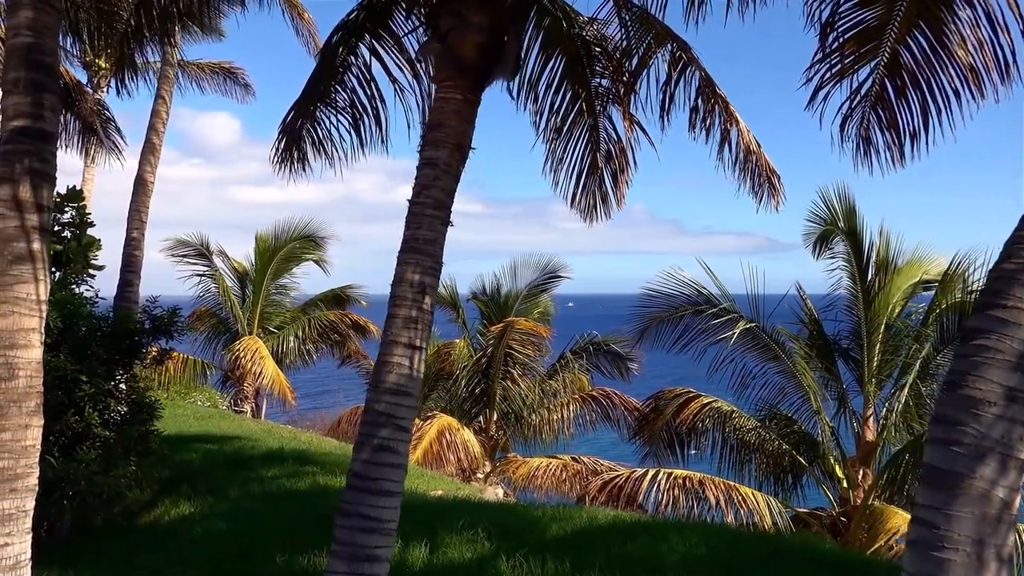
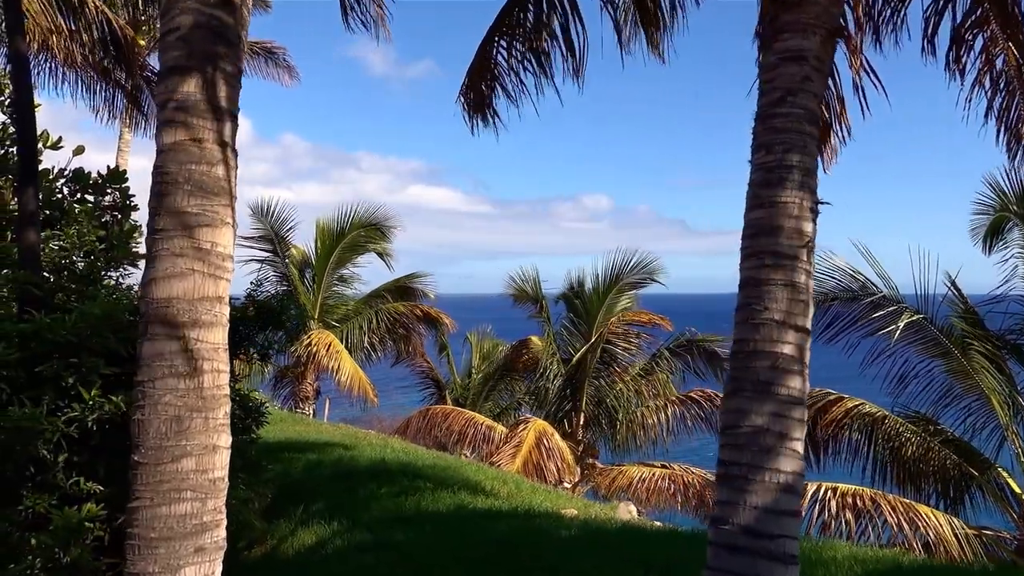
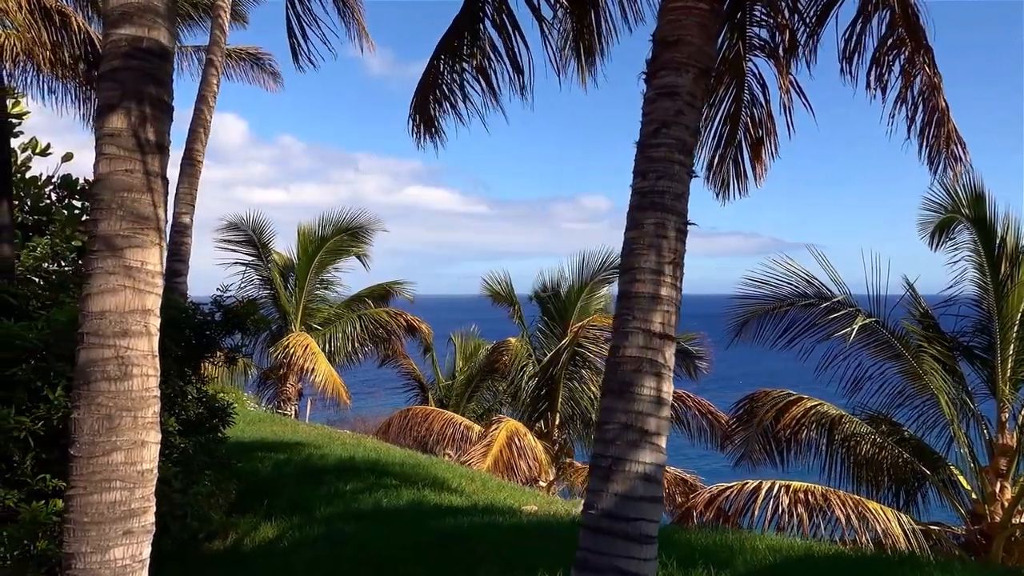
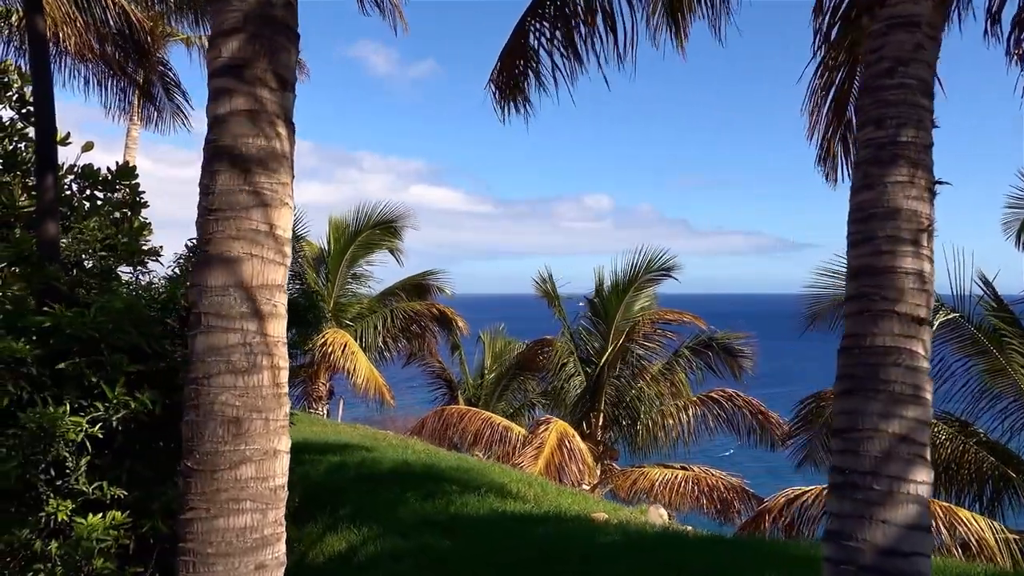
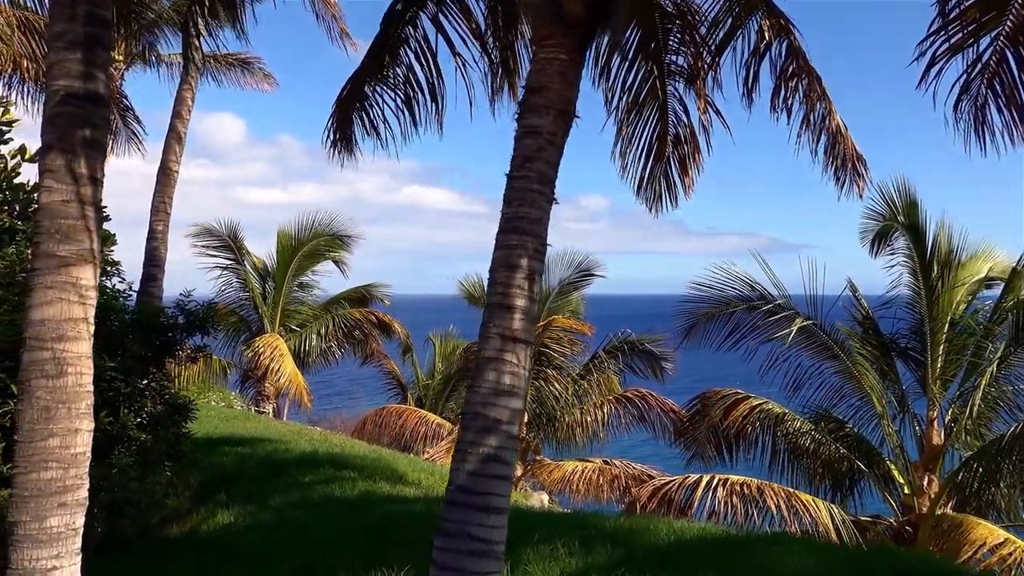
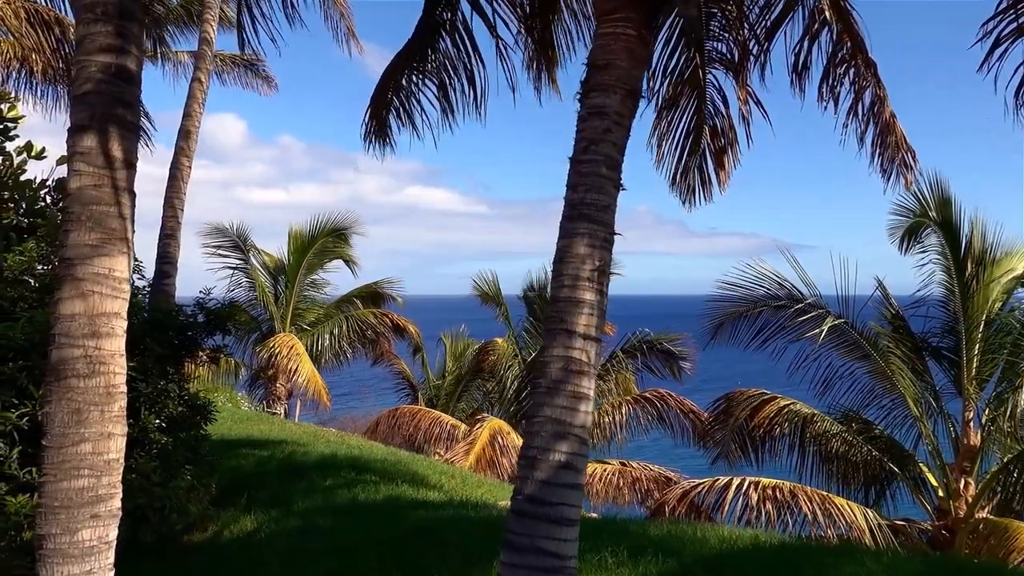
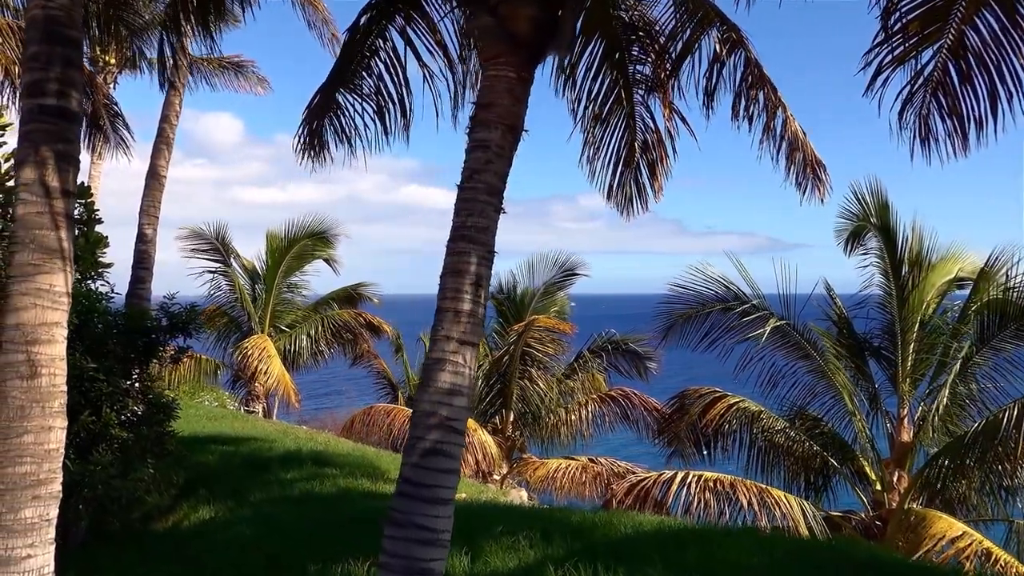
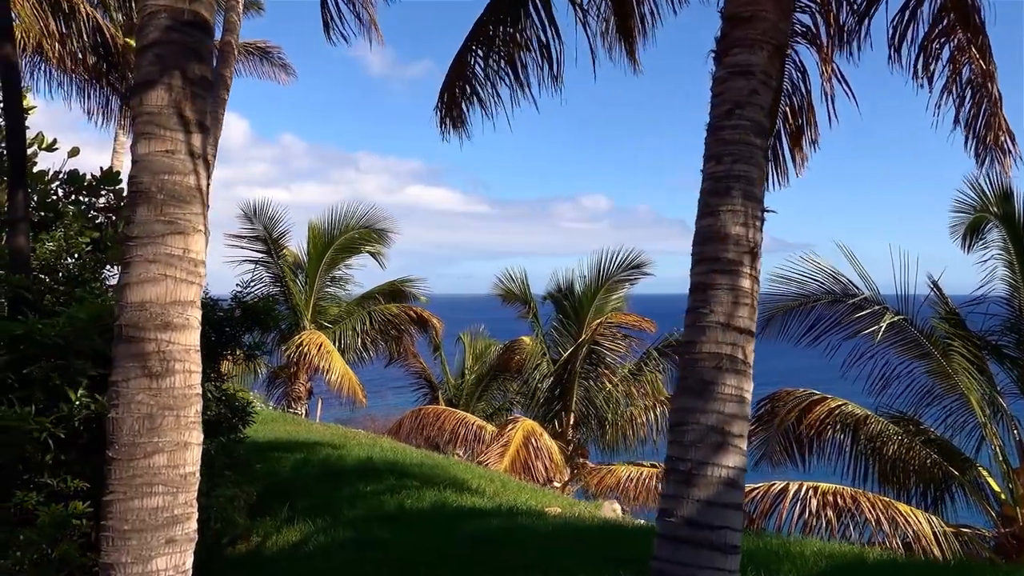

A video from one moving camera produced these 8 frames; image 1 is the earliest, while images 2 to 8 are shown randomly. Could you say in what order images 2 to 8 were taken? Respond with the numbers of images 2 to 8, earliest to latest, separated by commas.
7, 5, 6, 3, 8, 2, 4
